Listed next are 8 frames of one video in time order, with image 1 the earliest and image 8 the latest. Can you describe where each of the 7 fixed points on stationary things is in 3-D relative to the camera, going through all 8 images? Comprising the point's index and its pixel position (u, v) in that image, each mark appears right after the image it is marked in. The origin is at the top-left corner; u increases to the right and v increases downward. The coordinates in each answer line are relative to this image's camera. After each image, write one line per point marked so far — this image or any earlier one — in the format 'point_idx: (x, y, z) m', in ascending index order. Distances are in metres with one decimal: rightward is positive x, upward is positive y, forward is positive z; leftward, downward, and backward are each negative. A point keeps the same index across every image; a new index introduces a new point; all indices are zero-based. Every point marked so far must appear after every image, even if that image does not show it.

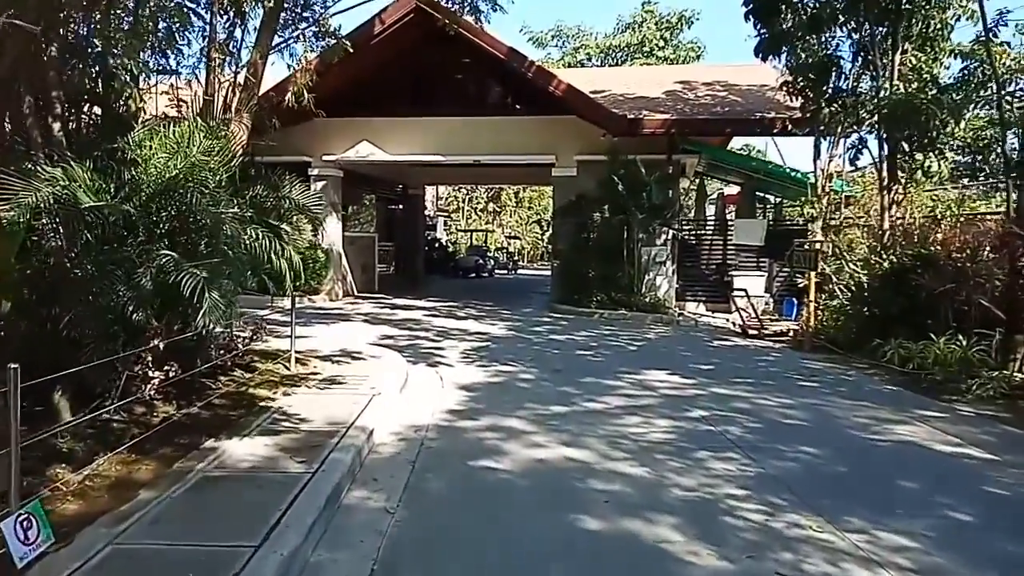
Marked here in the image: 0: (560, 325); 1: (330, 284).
0: (+1.0, -0.8, +13.7) m
1: (-5.1, +0.1, +18.1) m
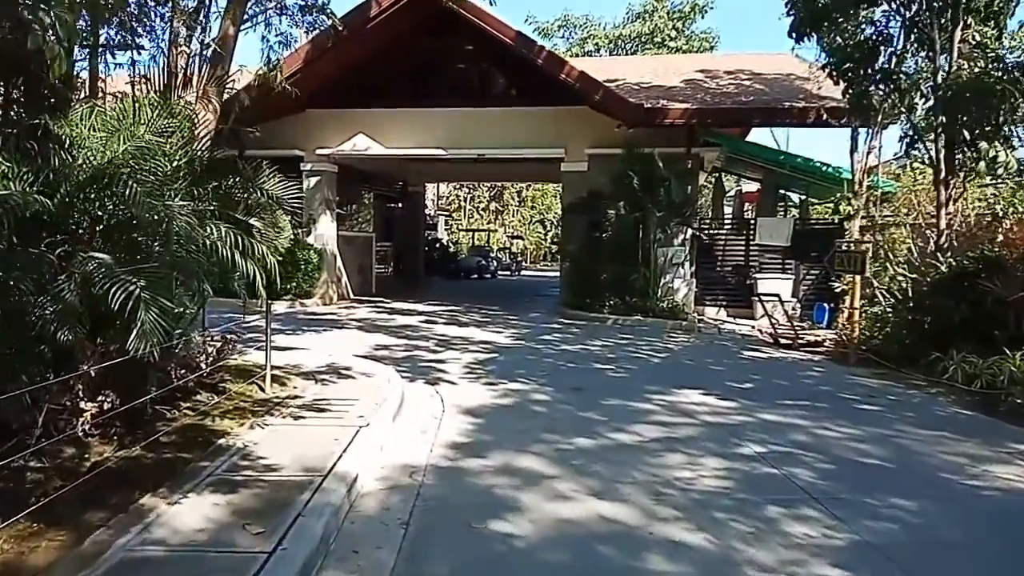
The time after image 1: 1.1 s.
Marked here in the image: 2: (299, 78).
0: (+1.2, -0.9, +12.6) m
1: (-4.9, +0.1, +17.0) m
2: (-5.0, +4.9, +15.3) m
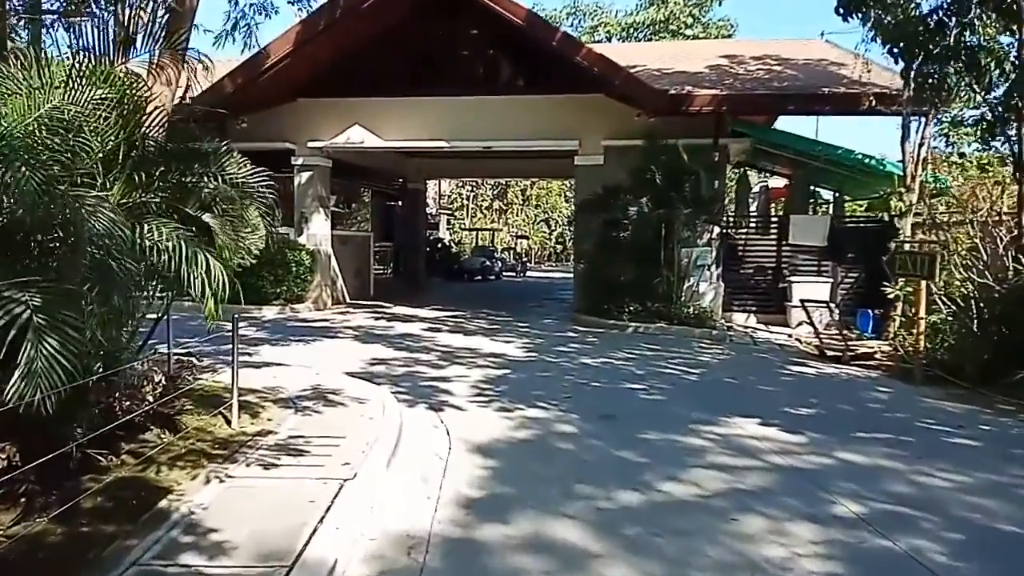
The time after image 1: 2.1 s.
0: (+1.4, -1.0, +11.3) m
1: (-4.7, 0.0, +15.7) m
2: (-4.8, +4.8, +14.0) m
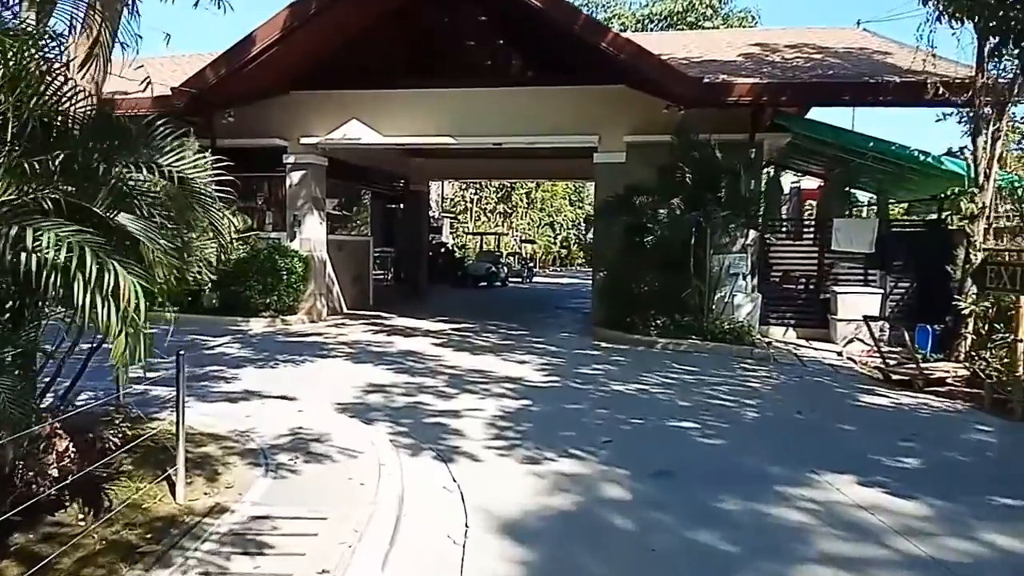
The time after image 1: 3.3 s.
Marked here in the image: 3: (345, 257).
0: (+1.6, -1.2, +9.9) m
1: (-4.5, -0.2, +14.3) m
2: (-4.6, +4.6, +12.7) m
3: (-4.2, +0.8, +16.2) m
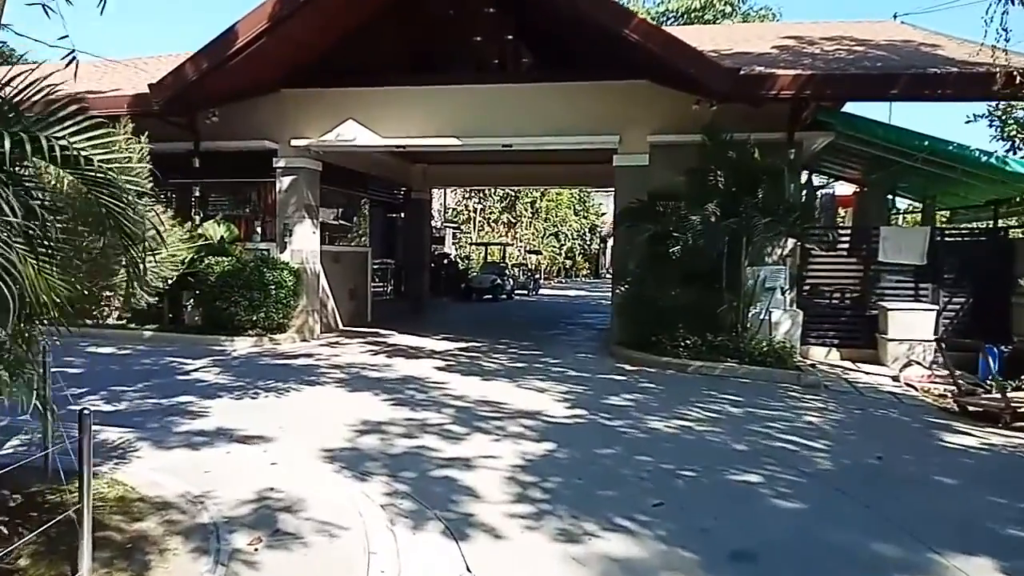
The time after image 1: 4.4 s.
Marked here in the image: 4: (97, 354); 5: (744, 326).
0: (+1.8, -1.4, +8.7) m
1: (-4.2, -0.6, +13.1) m
2: (-4.4, +4.3, +11.5) m
3: (-3.9, +0.4, +15.0) m
4: (-7.4, -1.2, +11.5) m
5: (+3.8, -0.6, +10.7) m
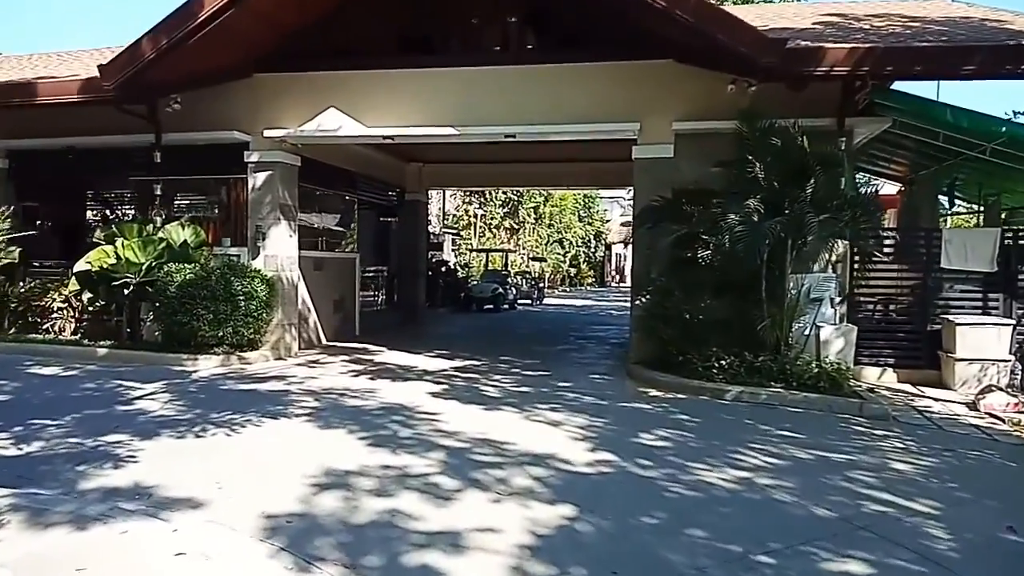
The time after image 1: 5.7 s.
0: (+1.9, -1.5, +7.1) m
1: (-4.2, -0.8, +11.5) m
2: (-4.3, +4.1, +10.0) m
3: (-3.9, +0.2, +13.4) m
4: (-7.3, -1.3, +10.0) m
5: (+3.9, -0.8, +9.1) m
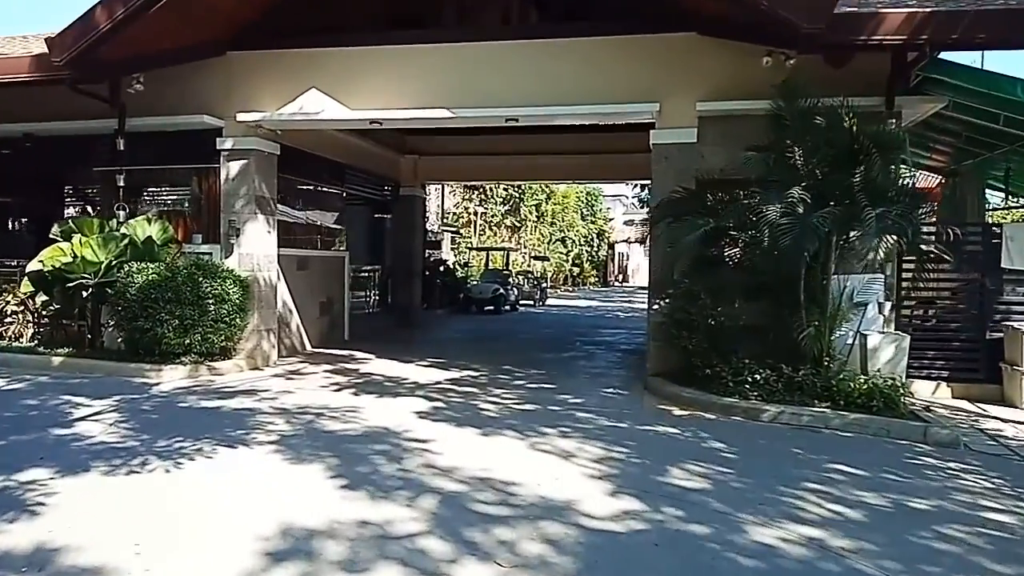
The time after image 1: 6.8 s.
0: (+1.9, -1.6, +5.9) m
1: (-4.1, -0.8, +10.3) m
2: (-4.3, +4.1, +8.8) m
3: (-3.8, +0.2, +12.3) m
4: (-7.3, -1.4, +8.8) m
5: (+3.9, -0.8, +7.9) m
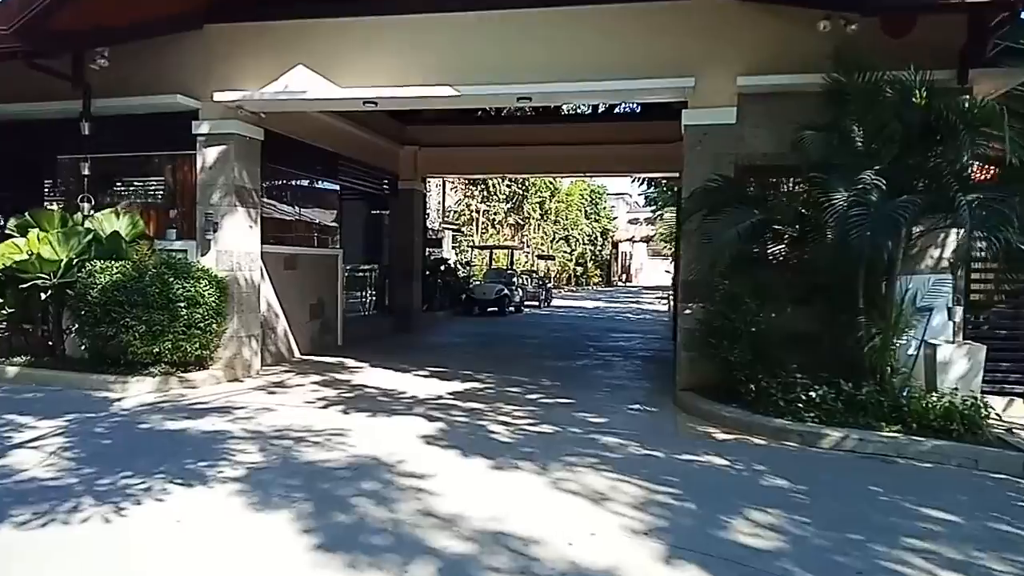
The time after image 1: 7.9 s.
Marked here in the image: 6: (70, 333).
0: (+2.1, -1.6, +4.8) m
1: (-4.0, -0.8, +9.2) m
2: (-4.1, +4.1, +7.7) m
3: (-3.7, +0.2, +11.2) m
4: (-7.1, -1.4, +7.7) m
5: (+4.1, -0.9, +6.8) m
6: (-6.3, -0.6, +9.3) m
